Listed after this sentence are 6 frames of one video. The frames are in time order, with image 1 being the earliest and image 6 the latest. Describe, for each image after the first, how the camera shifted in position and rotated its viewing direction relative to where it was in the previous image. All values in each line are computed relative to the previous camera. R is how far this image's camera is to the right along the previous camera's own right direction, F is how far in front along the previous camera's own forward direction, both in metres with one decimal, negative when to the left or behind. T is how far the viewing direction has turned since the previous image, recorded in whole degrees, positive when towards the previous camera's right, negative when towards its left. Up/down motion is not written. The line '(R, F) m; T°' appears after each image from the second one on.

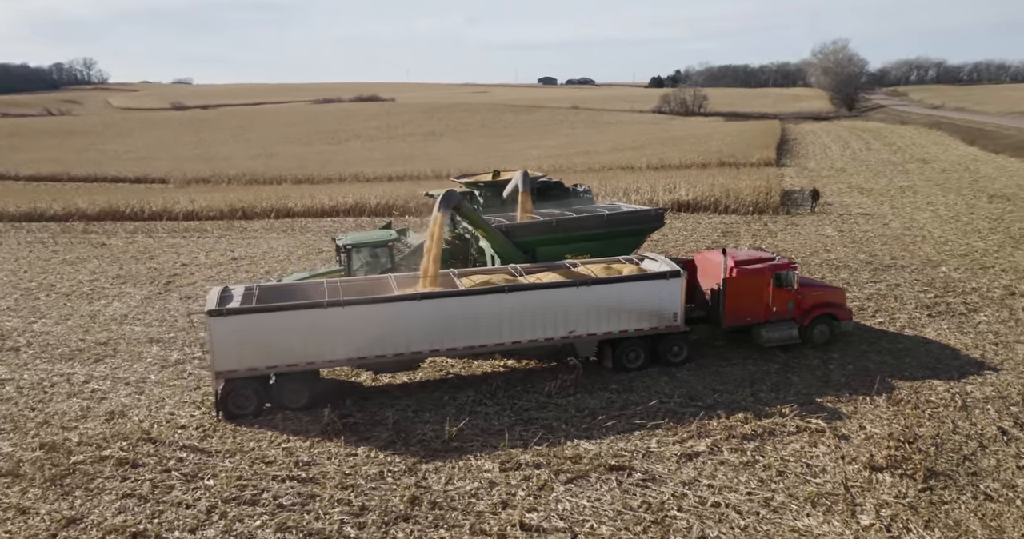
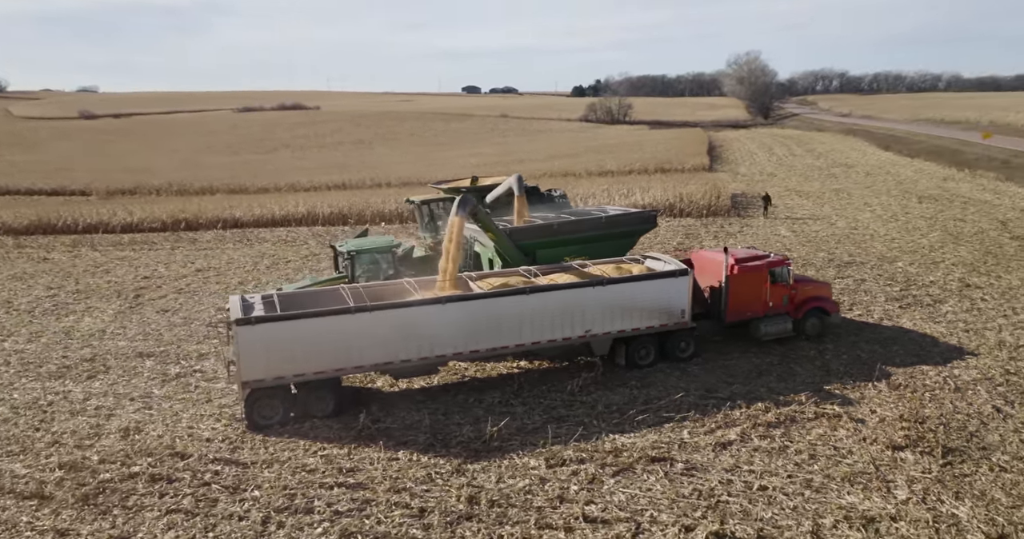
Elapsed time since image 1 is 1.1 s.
(-1.3, -0.1) m; +6°
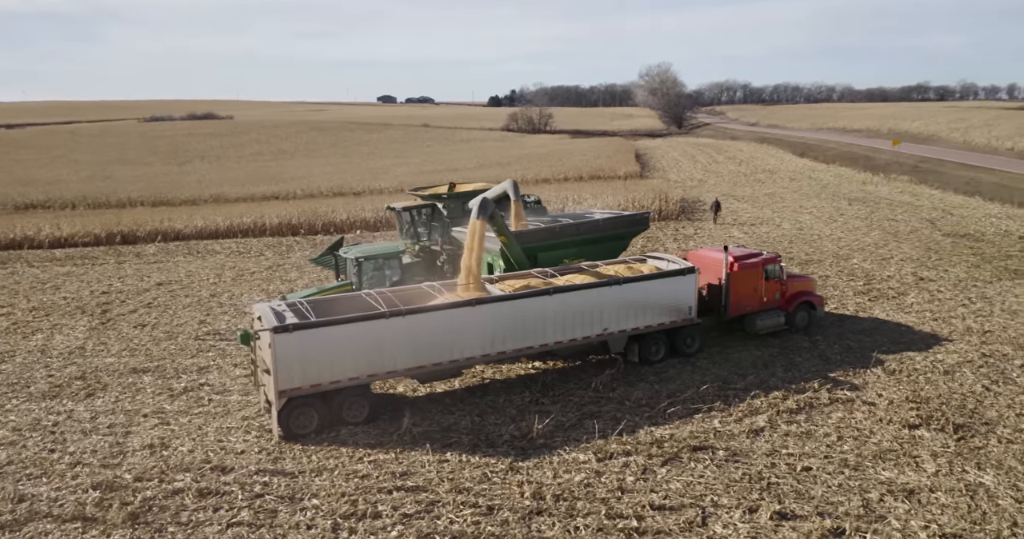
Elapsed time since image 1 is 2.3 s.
(-1.5, -0.1) m; +6°
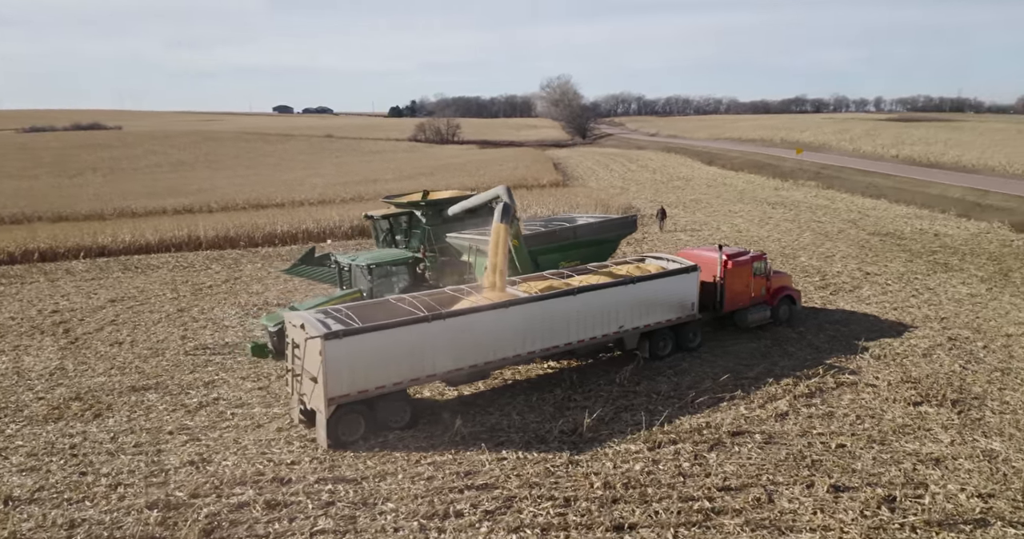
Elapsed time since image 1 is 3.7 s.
(-1.7, -0.1) m; +8°
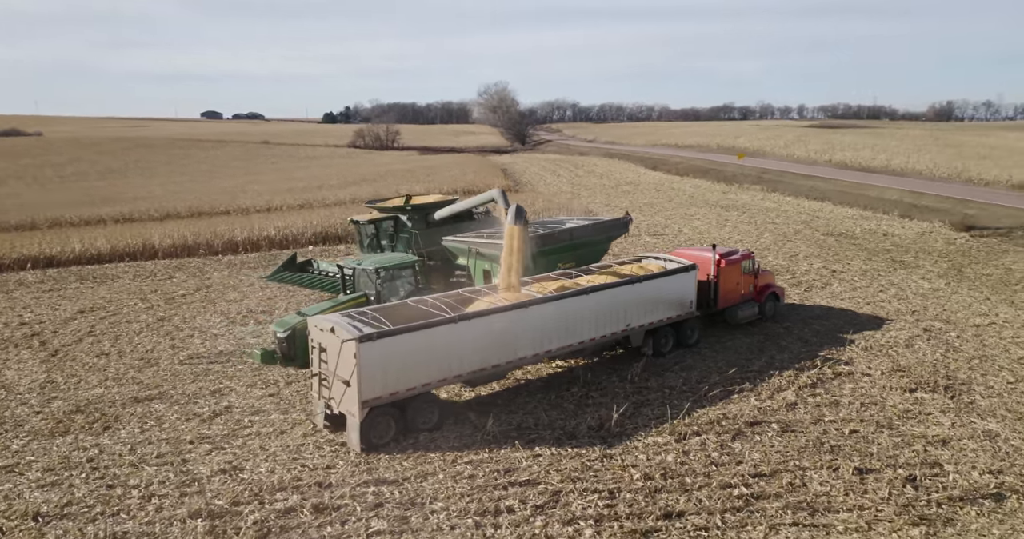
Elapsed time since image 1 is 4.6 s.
(-1.1, -0.1) m; +5°
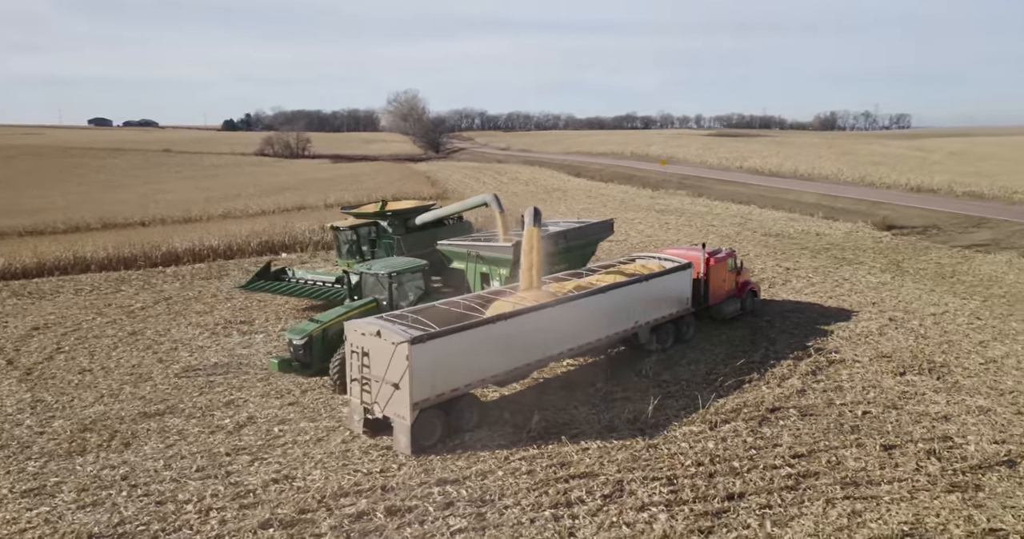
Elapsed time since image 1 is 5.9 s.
(-1.6, -0.1) m; +7°
